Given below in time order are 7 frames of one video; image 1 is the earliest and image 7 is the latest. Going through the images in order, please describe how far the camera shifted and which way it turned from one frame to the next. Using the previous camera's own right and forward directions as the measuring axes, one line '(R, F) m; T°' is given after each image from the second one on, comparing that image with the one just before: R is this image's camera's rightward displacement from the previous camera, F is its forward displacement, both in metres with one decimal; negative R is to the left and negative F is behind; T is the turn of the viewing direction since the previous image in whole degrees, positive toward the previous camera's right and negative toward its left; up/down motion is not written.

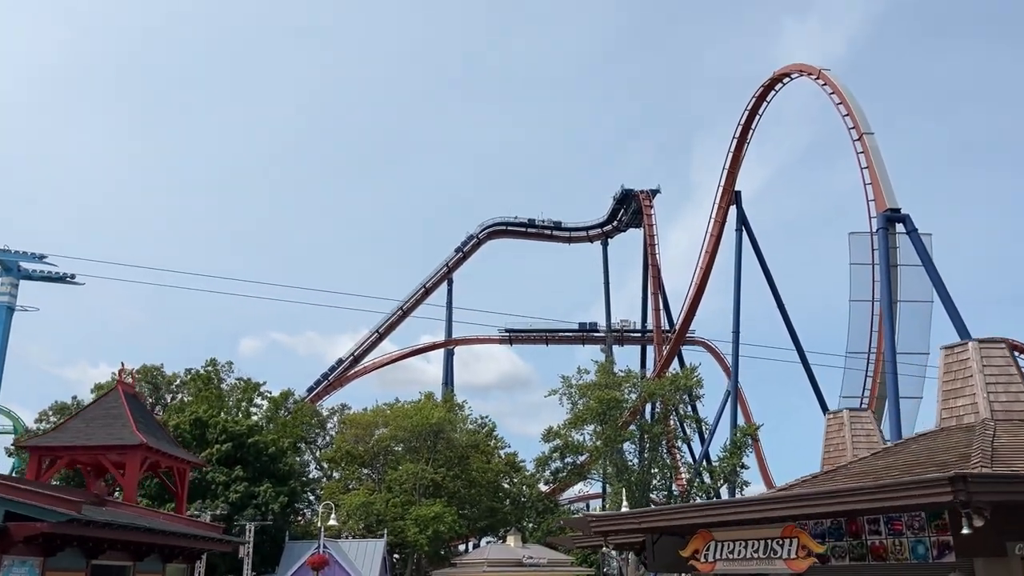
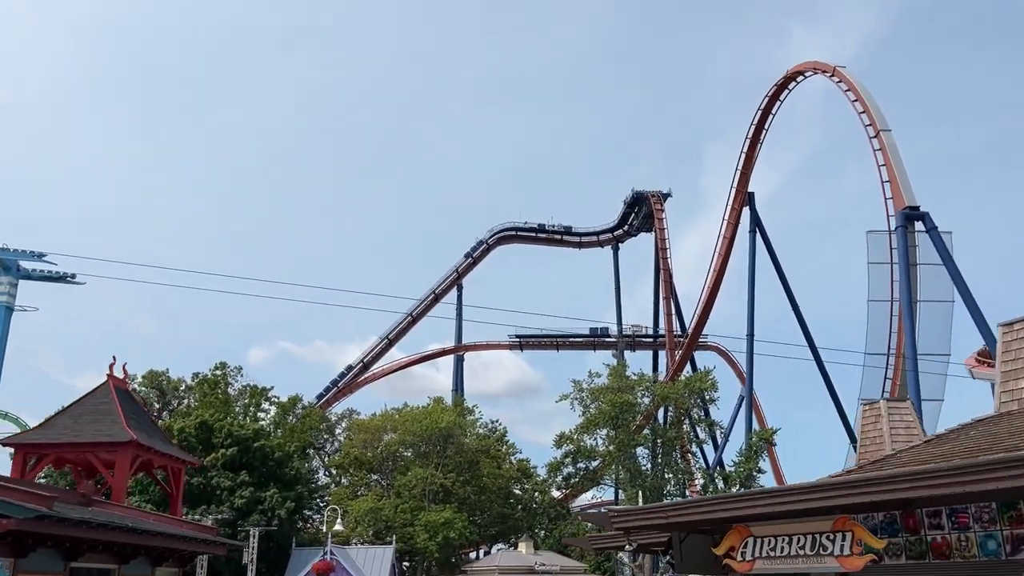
(0.0, +0.7) m; -1°
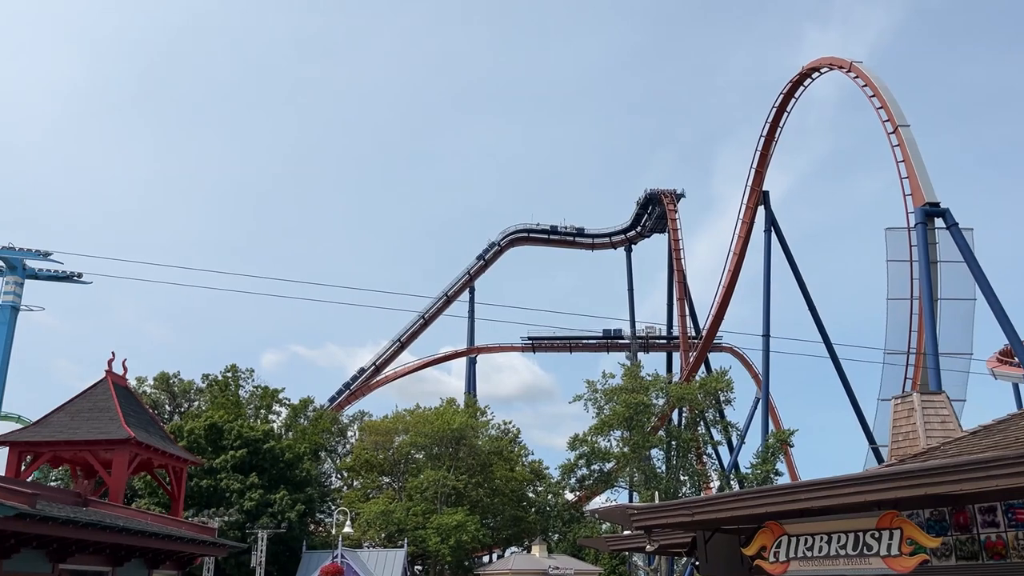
(0.0, +0.5) m; -1°
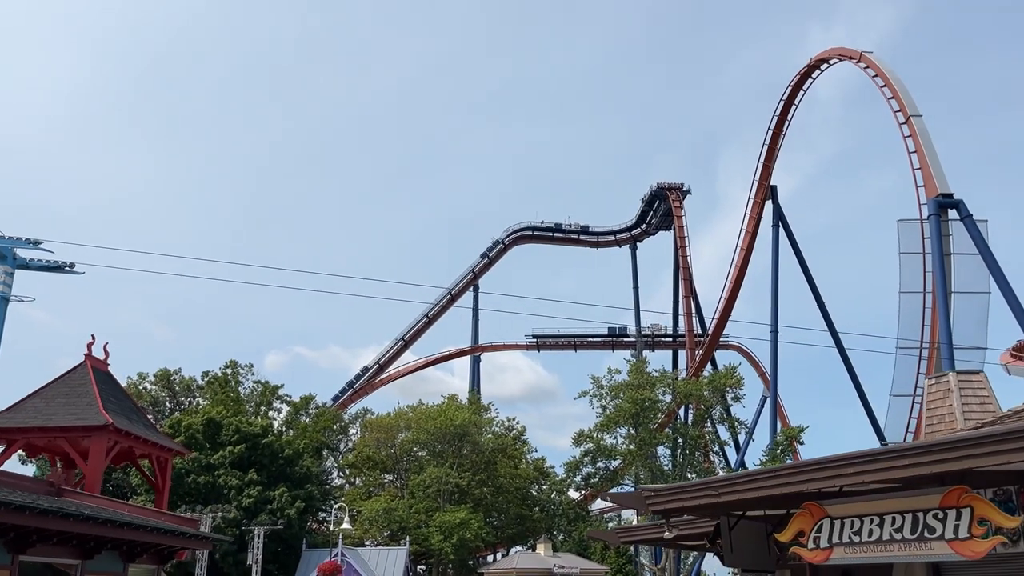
(0.0, +0.7) m; 0°
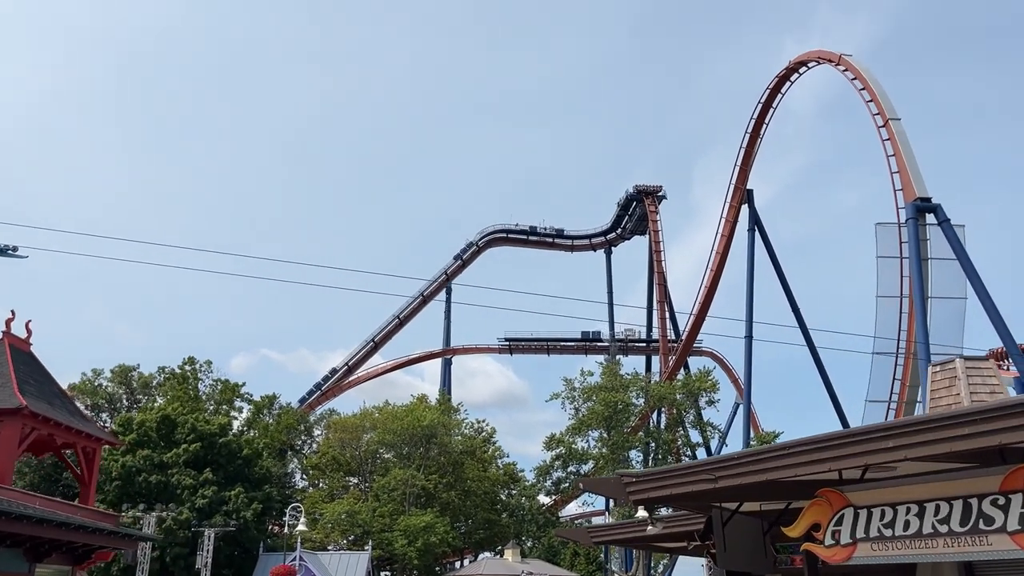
(+0.1, +1.0) m; +2°
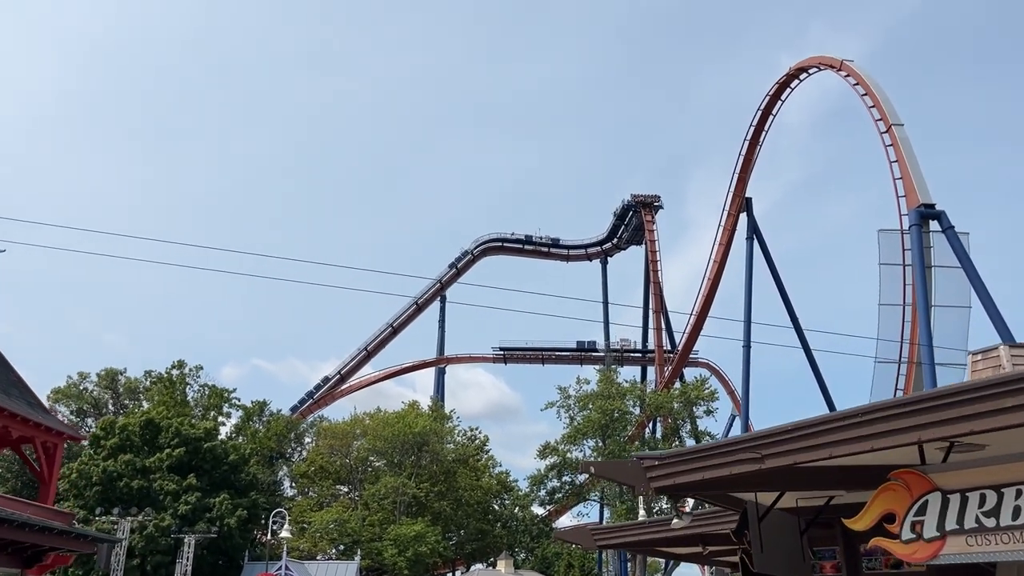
(0.0, +0.8) m; 0°
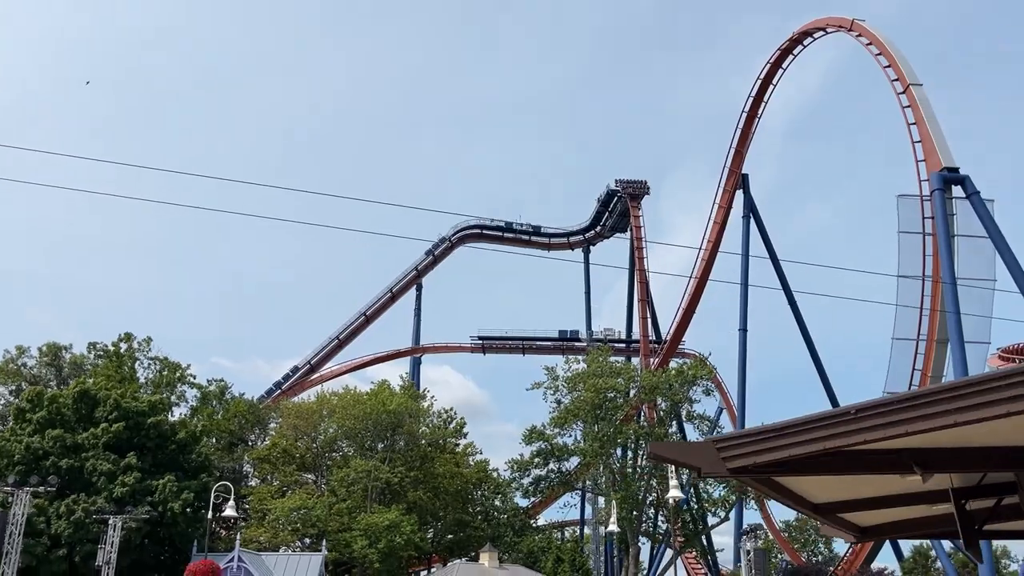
(-0.4, +3.2) m; +2°
